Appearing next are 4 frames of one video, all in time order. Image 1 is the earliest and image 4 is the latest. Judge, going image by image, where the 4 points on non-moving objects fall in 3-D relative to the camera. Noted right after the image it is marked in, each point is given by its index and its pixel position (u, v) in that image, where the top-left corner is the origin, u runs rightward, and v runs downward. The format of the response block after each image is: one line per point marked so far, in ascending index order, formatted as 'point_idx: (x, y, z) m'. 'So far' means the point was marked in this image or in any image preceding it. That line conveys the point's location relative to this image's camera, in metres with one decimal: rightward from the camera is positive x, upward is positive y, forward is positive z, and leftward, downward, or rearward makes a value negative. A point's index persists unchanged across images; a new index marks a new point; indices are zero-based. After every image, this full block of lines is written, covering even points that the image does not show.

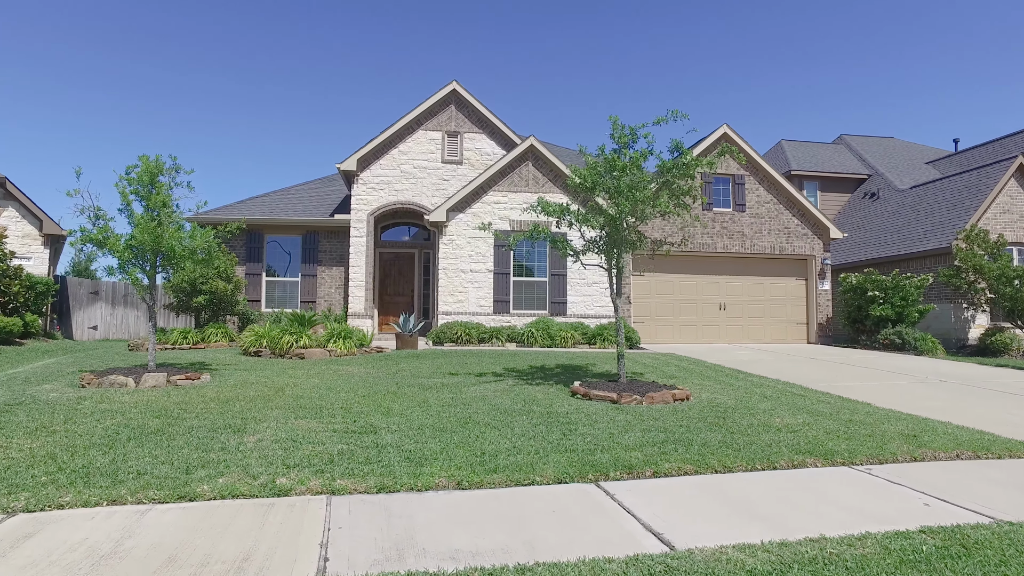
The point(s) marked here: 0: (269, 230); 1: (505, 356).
0: (-6.3, +1.5, +16.8) m
1: (-0.1, -1.2, +11.6) m
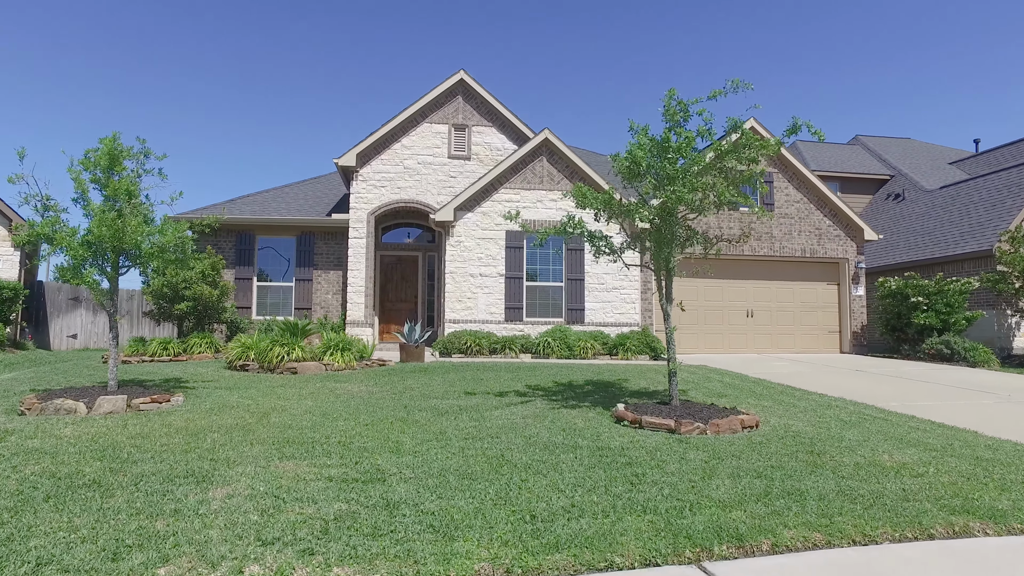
0: (-6.0, +1.4, +15.5) m
1: (+0.2, -1.3, +10.2) m
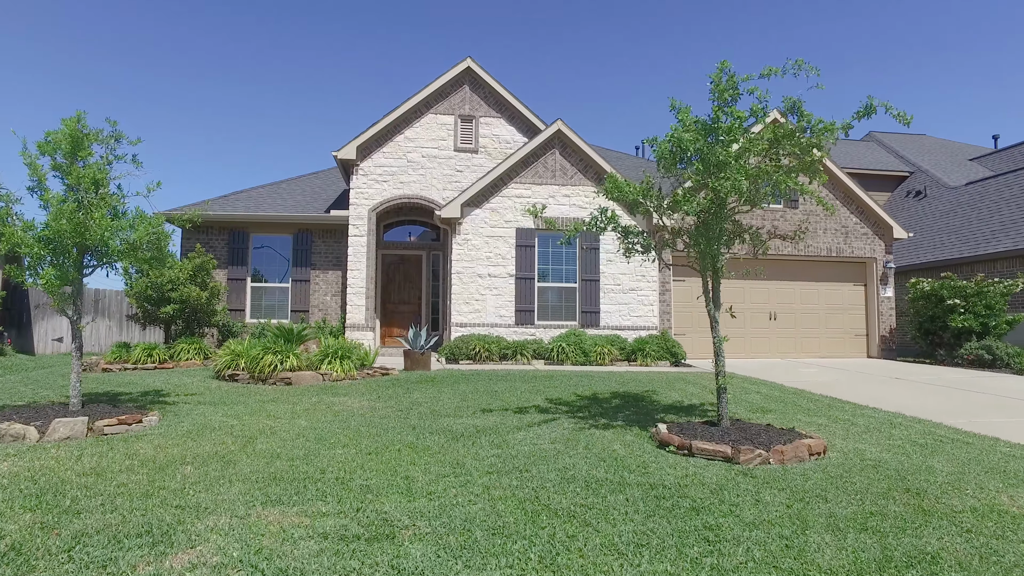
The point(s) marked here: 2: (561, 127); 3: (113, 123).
0: (-5.8, +1.4, +14.6) m
1: (+0.4, -1.3, +9.3) m
2: (+1.1, +3.5, +13.9) m
3: (-4.2, +1.7, +6.7) m
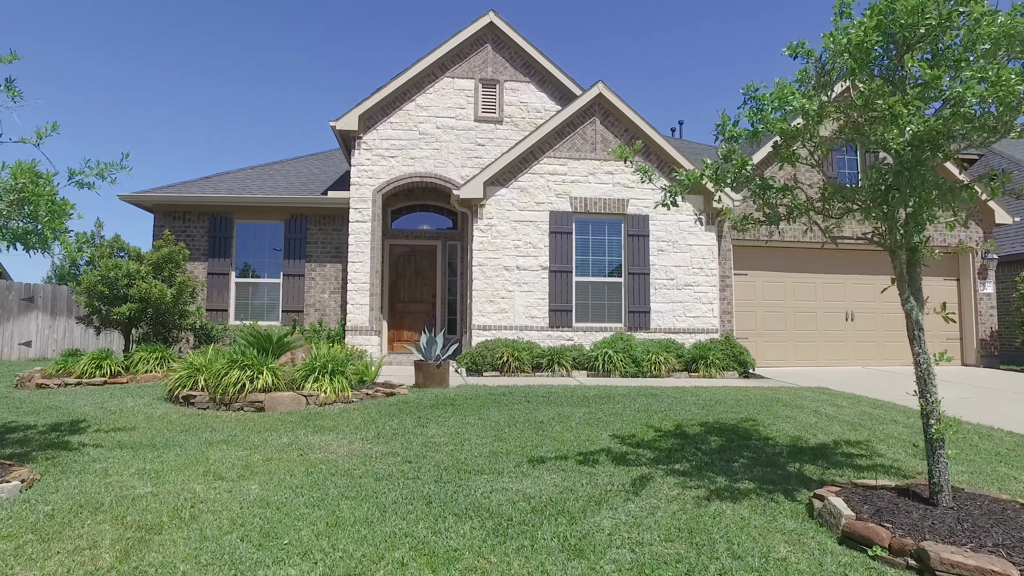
0: (-5.2, +1.4, +12.4) m
1: (+0.9, -1.3, +7.0) m
2: (+1.6, +3.6, +11.6) m
3: (-3.7, +1.8, +4.5) m
